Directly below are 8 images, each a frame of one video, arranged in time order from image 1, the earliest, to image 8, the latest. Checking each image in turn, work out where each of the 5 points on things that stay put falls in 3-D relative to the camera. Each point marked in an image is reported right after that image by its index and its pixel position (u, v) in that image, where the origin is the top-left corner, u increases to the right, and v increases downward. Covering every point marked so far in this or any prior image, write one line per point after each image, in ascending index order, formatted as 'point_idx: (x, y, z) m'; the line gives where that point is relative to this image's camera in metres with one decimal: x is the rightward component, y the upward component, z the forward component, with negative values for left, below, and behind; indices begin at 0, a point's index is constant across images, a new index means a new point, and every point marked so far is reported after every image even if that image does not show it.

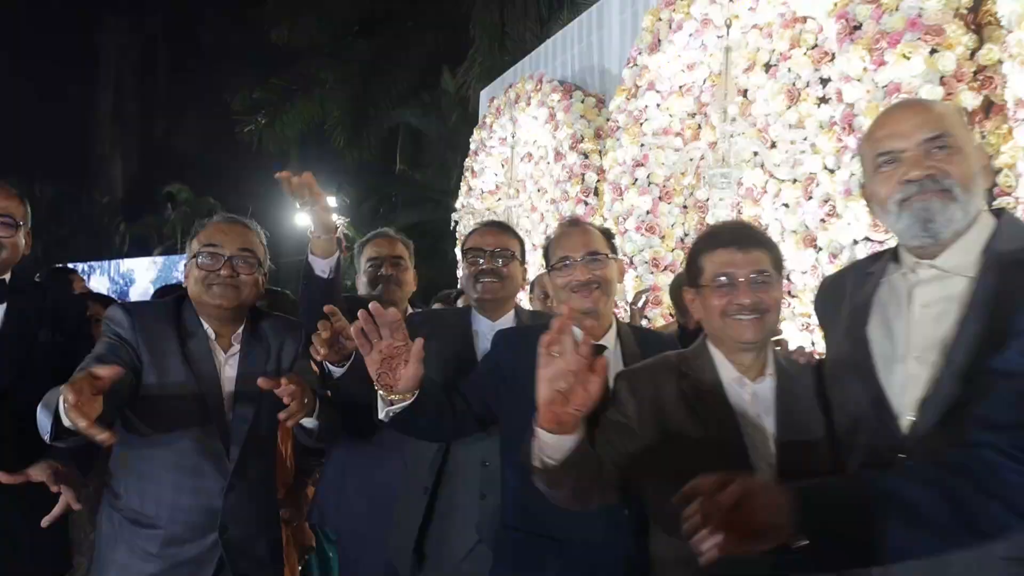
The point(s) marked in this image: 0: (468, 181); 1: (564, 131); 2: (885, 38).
0: (-0.4, +1.0, +6.0) m
1: (+0.4, +1.1, +4.8) m
2: (+1.5, +1.0, +2.7) m
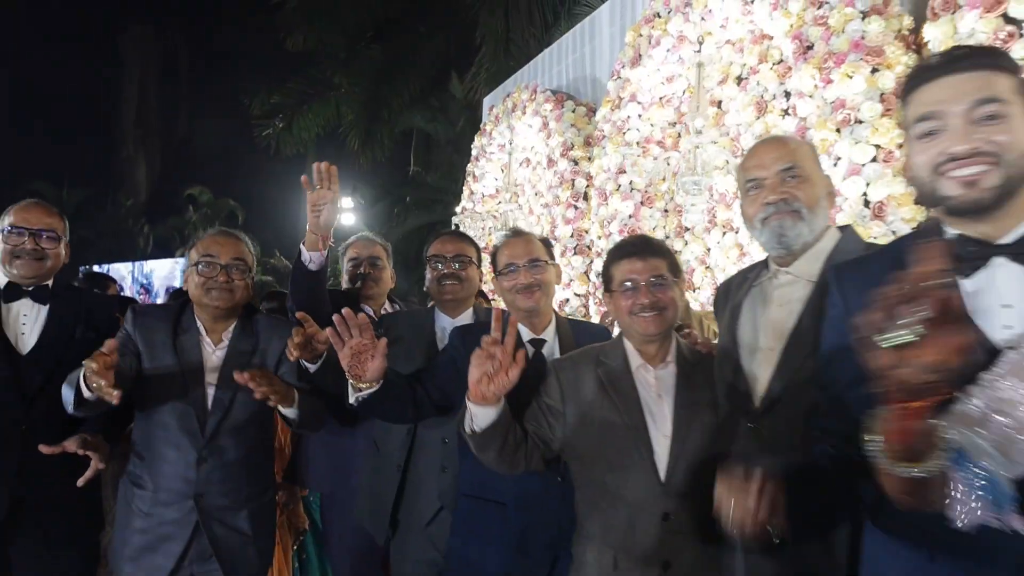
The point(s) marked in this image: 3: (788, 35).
0: (-0.4, +1.0, +6.3) m
1: (+0.3, +1.1, +5.1) m
2: (+1.4, +1.0, +2.9) m
3: (+1.3, +1.2, +3.3) m
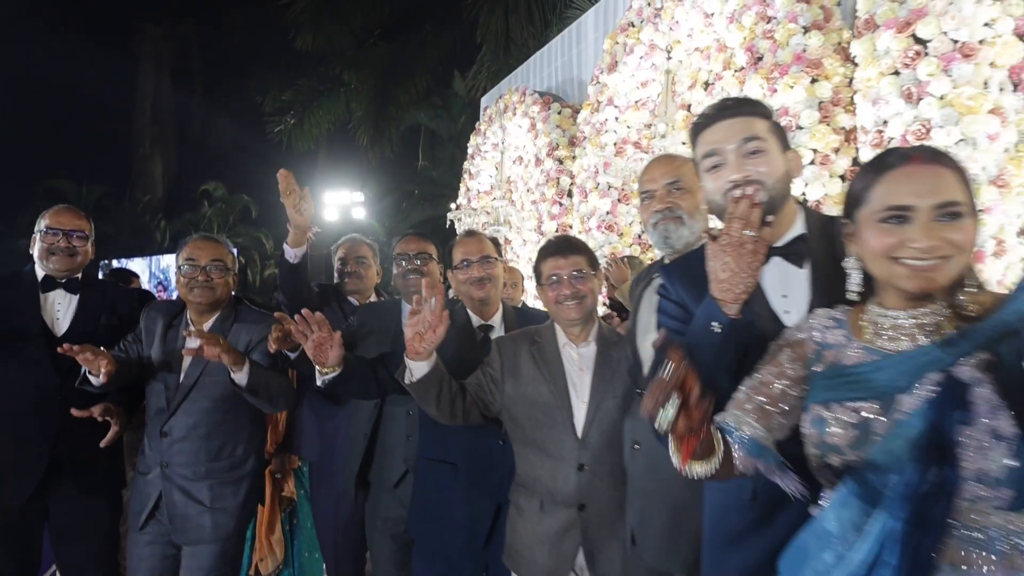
0: (-0.5, +1.0, +6.6) m
1: (+0.2, +1.2, +5.4) m
2: (+1.3, +1.1, +3.2) m
3: (+1.2, +1.3, +3.5) m
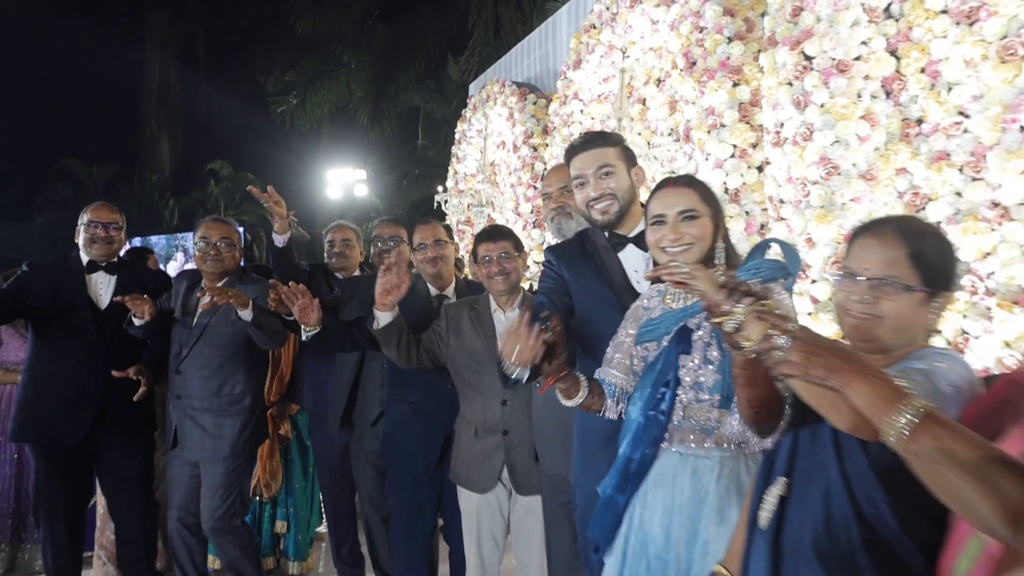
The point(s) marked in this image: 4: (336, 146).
0: (-0.6, +1.3, +7.1) m
1: (+0.1, +1.4, +5.9) m
2: (+1.1, +1.2, +3.7) m
3: (+1.0, +1.4, +4.0) m
4: (-4.0, +3.3, +15.3) m
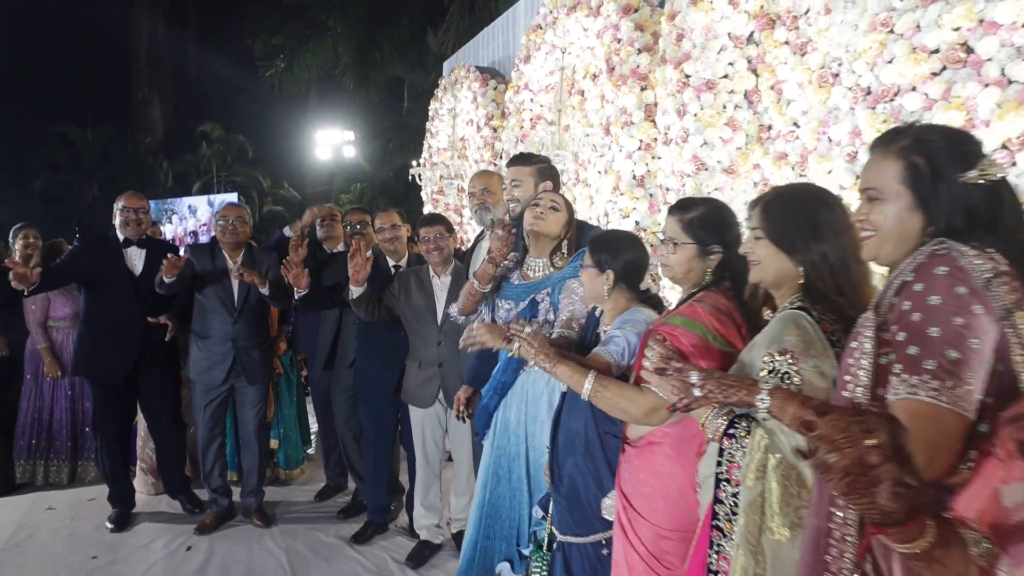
0: (-1.0, +1.7, +7.9) m
1: (-0.3, +1.8, +6.6) m
2: (+0.7, +1.4, +4.5) m
3: (+0.7, +1.7, +4.8) m
4: (-4.5, +4.2, +15.9) m
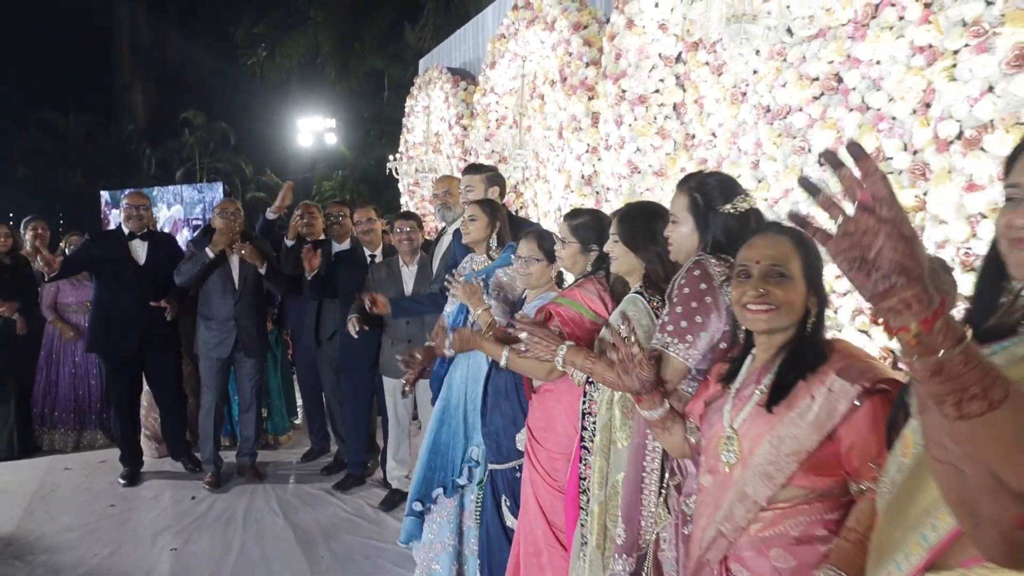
0: (-1.4, +1.9, +8.4) m
1: (-0.6, +1.9, +7.2) m
2: (+0.5, +1.5, +5.1) m
3: (+0.4, +1.8, +5.4) m
4: (-5.1, +4.6, +16.3) m
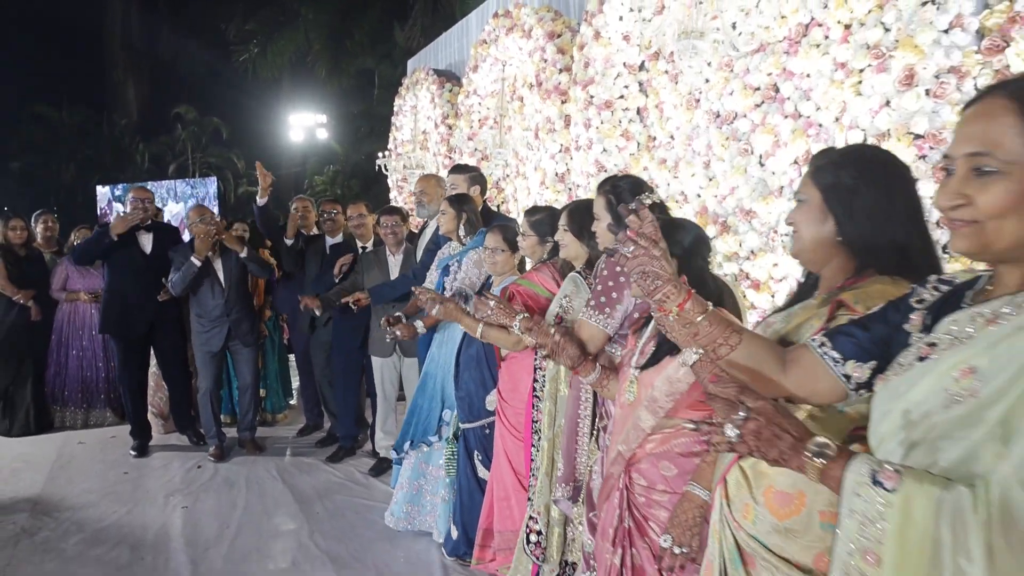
0: (-1.6, +2.0, +8.8) m
1: (-0.8, +2.0, +7.6) m
2: (+0.3, +1.6, +5.5) m
3: (+0.2, +1.9, +5.8) m
4: (-5.4, +4.8, +16.6) m
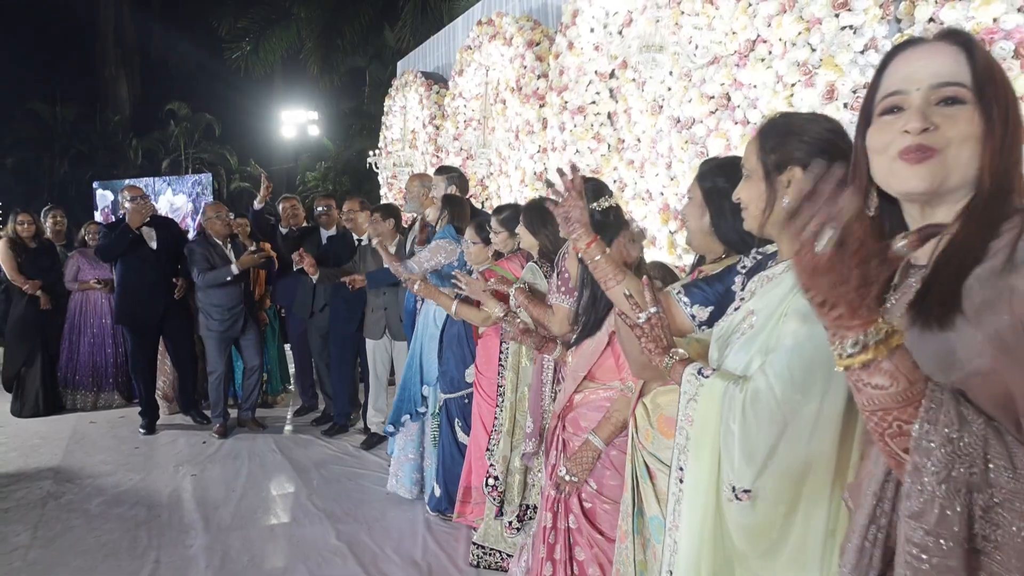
0: (-1.8, +2.1, +9.2) m
1: (-1.0, +2.1, +8.0) m
2: (+0.1, +1.7, +5.9) m
3: (0.0, +1.9, +6.2) m
4: (-5.7, +4.9, +17.0) m
